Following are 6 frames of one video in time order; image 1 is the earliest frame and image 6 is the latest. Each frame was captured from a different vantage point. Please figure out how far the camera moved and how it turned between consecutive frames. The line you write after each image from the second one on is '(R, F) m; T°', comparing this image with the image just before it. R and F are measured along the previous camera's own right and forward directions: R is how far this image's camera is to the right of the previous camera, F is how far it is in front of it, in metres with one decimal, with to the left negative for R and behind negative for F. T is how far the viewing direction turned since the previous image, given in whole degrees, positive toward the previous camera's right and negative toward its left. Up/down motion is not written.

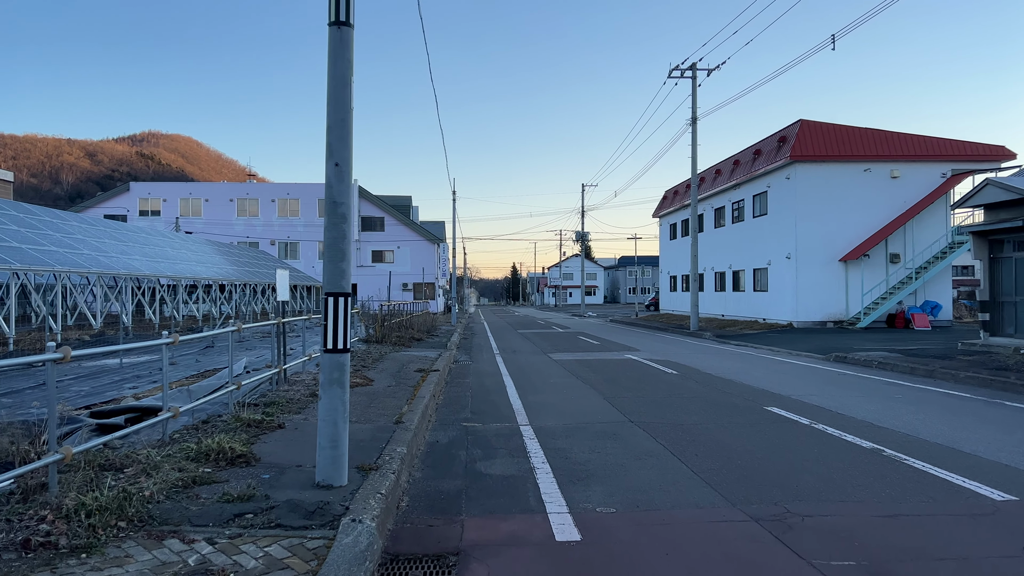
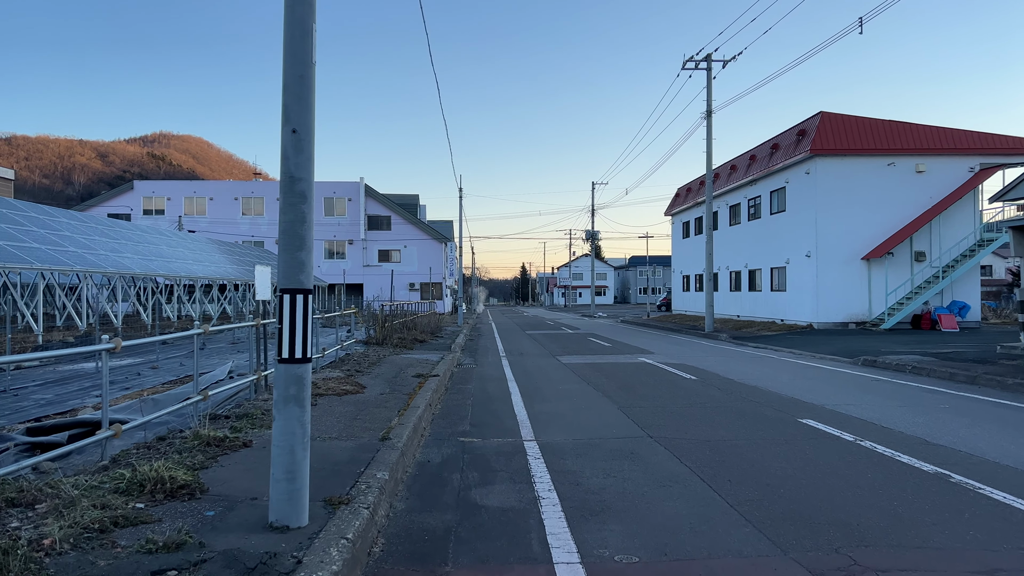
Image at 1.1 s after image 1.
(+0.1, +0.8) m; -1°
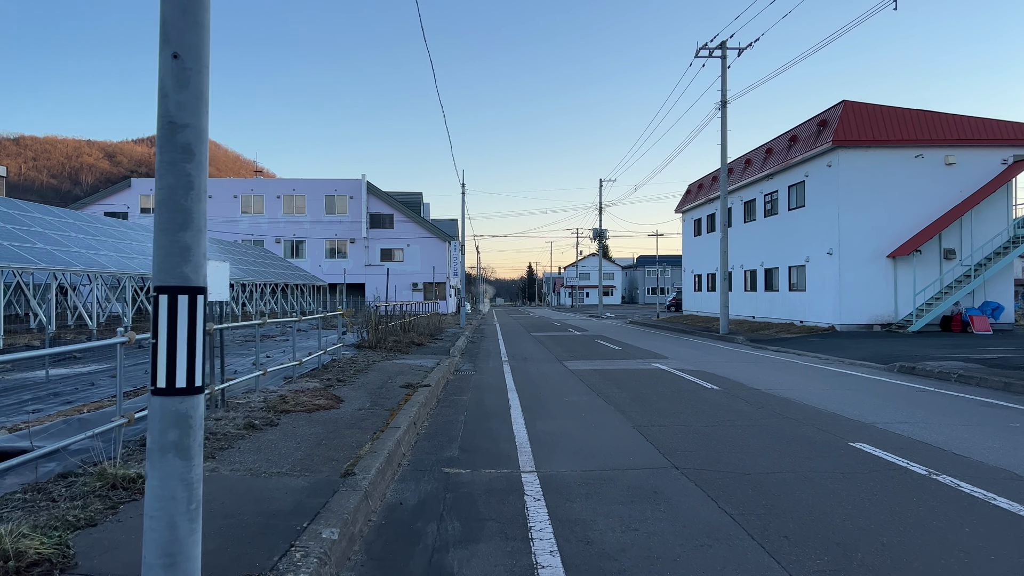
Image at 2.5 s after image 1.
(+0.1, +1.1) m; -1°
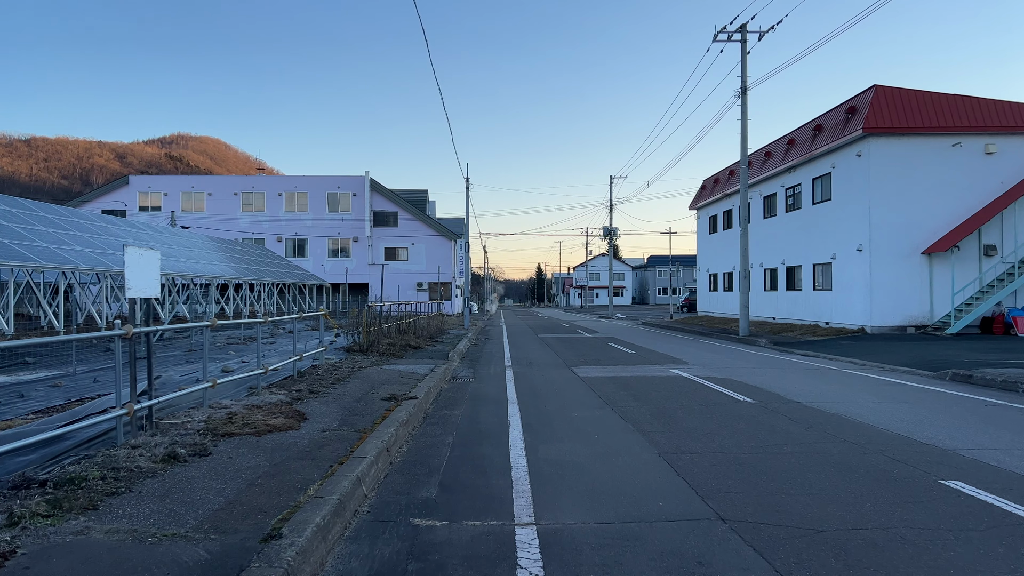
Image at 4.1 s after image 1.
(+0.1, +1.3) m; -1°
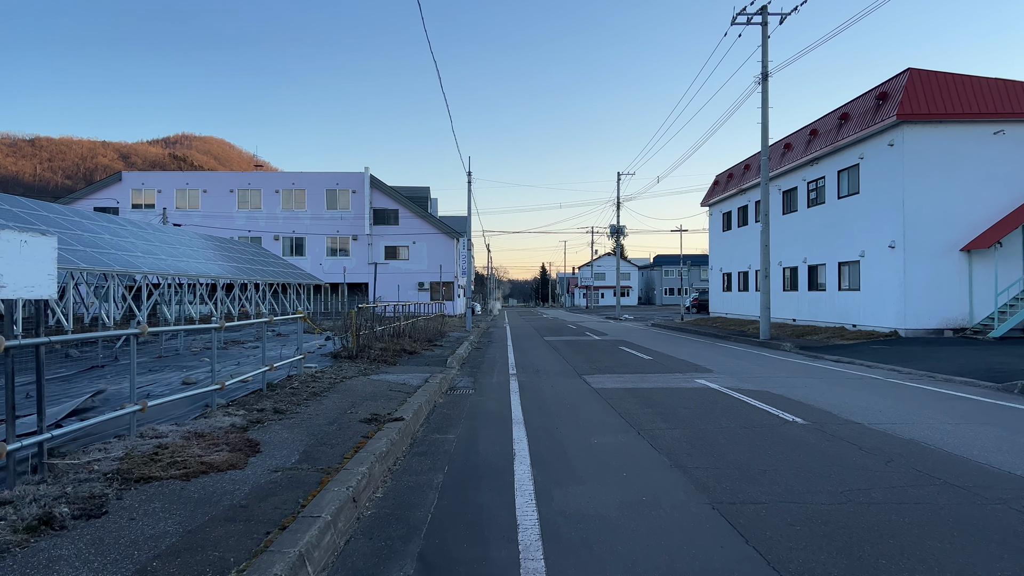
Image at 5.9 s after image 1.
(0.0, +1.3) m; 0°
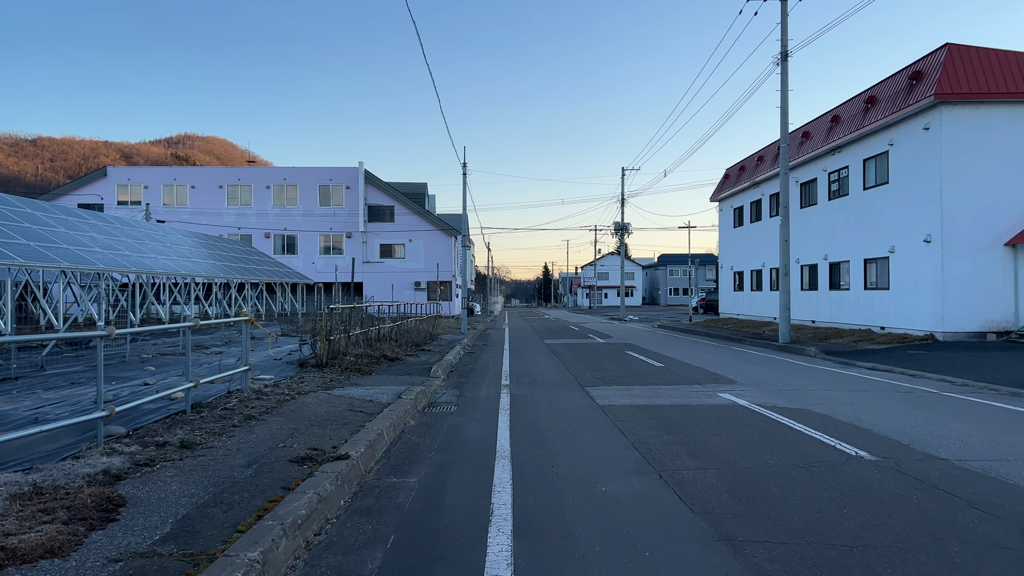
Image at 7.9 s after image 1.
(+0.2, +1.6) m; 0°
